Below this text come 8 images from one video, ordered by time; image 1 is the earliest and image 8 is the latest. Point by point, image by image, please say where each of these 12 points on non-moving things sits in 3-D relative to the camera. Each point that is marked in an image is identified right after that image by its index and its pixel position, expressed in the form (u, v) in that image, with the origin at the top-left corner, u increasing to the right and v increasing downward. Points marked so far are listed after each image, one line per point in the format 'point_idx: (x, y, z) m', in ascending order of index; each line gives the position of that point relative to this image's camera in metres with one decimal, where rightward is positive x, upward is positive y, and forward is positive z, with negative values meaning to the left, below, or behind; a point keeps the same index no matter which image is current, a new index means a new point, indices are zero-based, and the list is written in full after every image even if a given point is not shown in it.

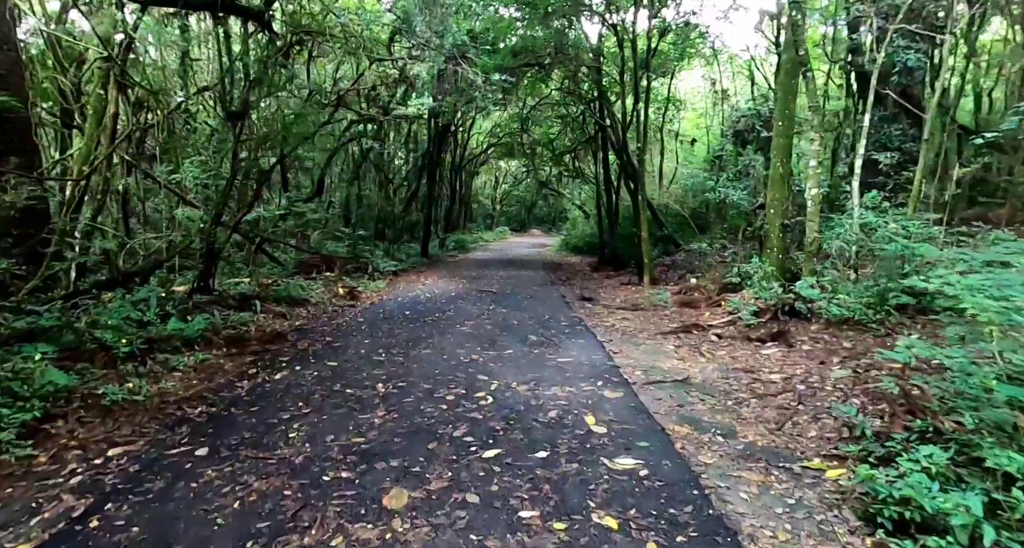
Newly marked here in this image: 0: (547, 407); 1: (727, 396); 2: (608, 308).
0: (+0.3, -1.0, +4.8) m
1: (+1.7, -0.9, +4.9) m
2: (+1.6, -0.6, +10.3) m
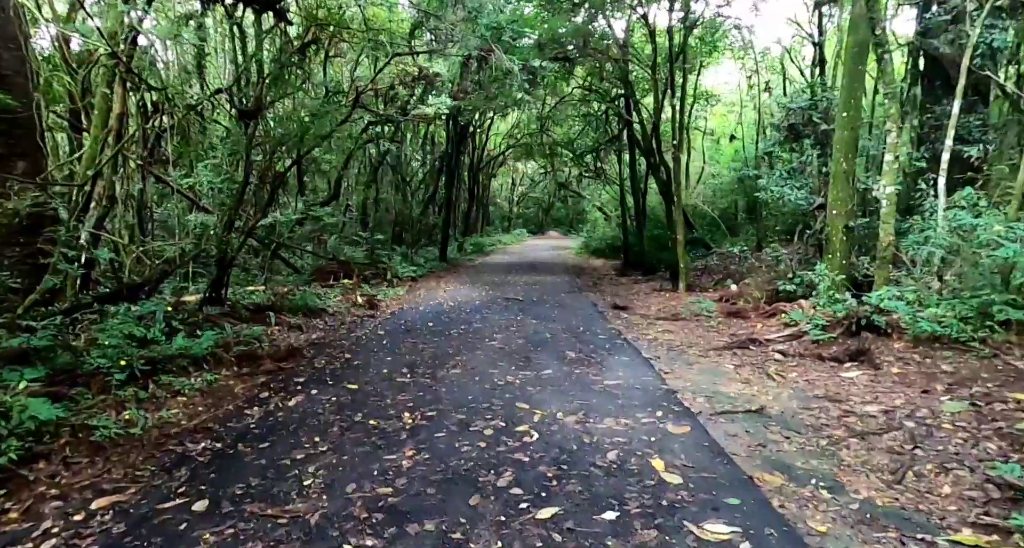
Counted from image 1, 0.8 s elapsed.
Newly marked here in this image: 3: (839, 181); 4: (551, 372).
0: (+0.6, -1.1, +4.1) m
1: (+2.0, -1.0, +4.1) m
2: (+2.0, -0.7, +9.5) m
3: (+4.0, +1.1, +7.7) m
4: (+0.4, -1.0, +6.2) m
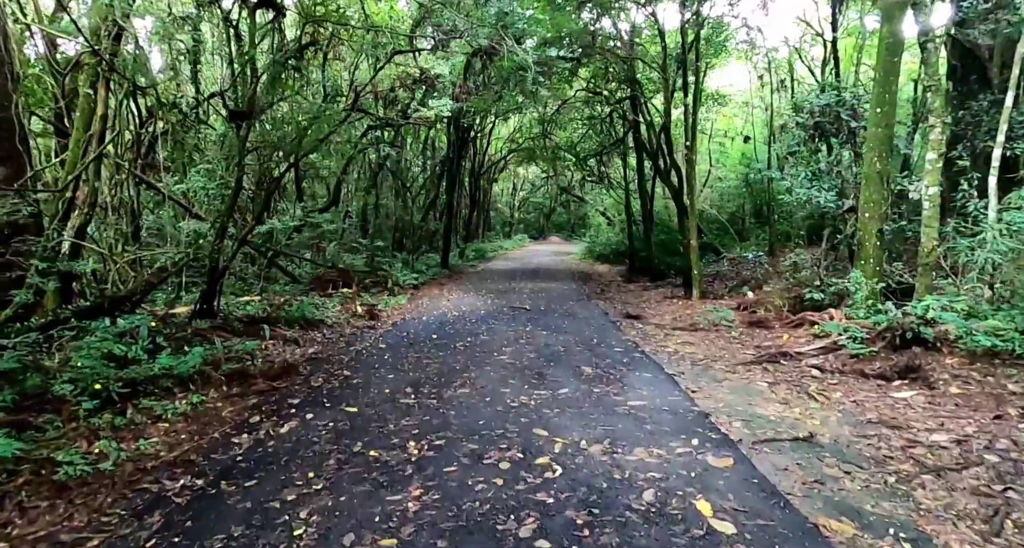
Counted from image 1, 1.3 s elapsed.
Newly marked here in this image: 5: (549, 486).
0: (+0.7, -1.2, +3.6) m
1: (+2.1, -1.1, +3.6) m
2: (+2.2, -0.8, +9.0) m
3: (+4.1, +1.1, +7.2) m
4: (+0.5, -1.1, +5.7) m
5: (+0.2, -1.2, +3.6) m
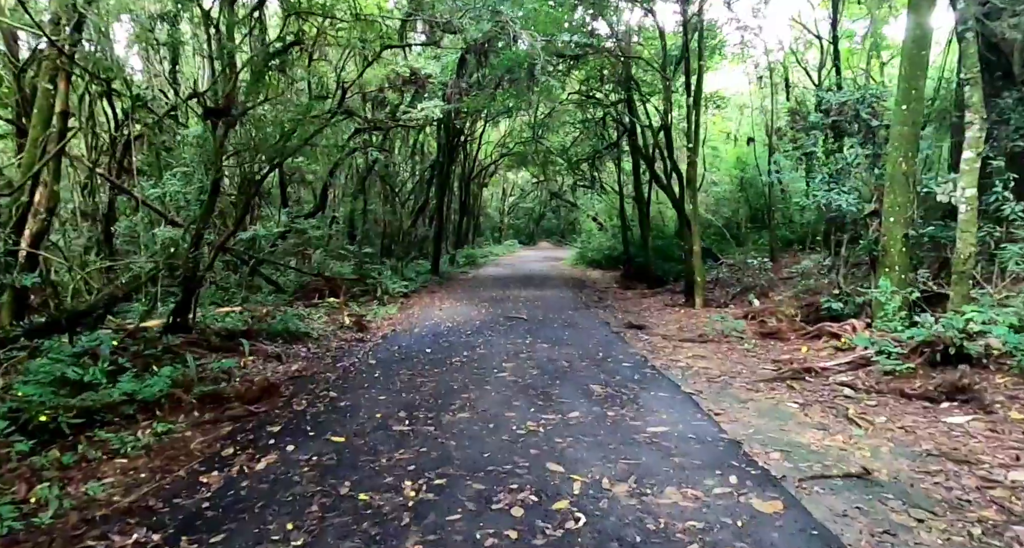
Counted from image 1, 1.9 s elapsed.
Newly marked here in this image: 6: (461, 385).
0: (+0.8, -1.3, +3.0) m
1: (+2.2, -1.2, +3.1) m
2: (+2.1, -0.9, +8.5) m
3: (+4.1, +1.0, +6.7) m
4: (+0.5, -1.1, +5.1) m
5: (+0.3, -1.3, +3.0) m
6: (-0.5, -1.1, +6.1) m
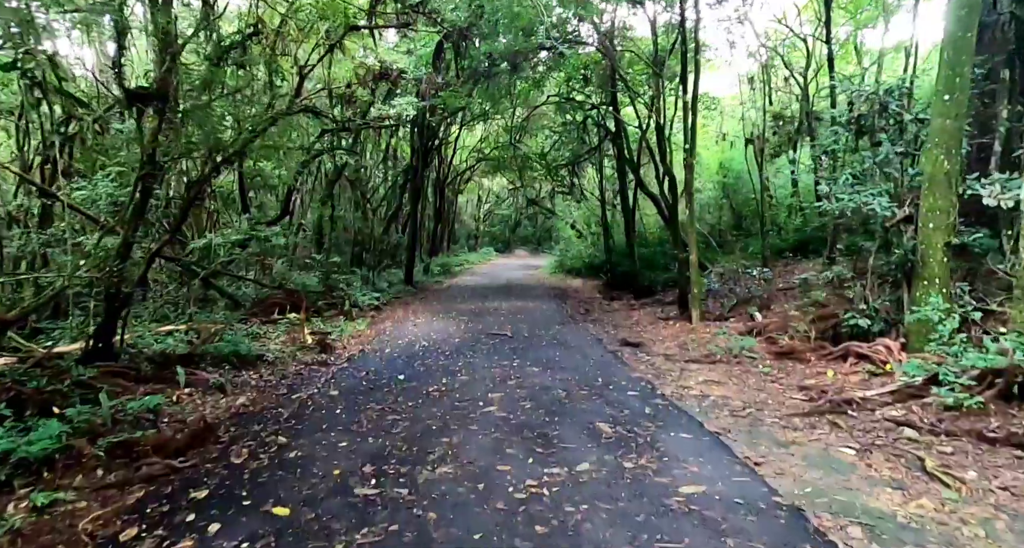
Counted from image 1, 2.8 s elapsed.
0: (+0.8, -1.4, +2.0) m
1: (+2.2, -1.3, +2.1) m
2: (+2.0, -1.1, +7.5) m
3: (+4.0, +0.8, +5.9) m
4: (+0.5, -1.3, +4.1) m
5: (+0.3, -1.4, +2.0) m
6: (-0.6, -1.2, +5.1) m
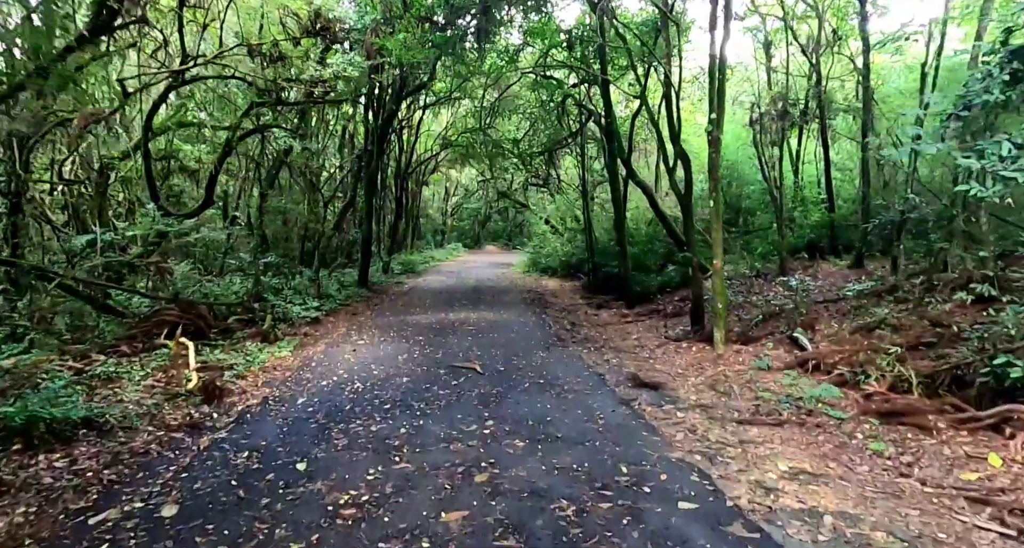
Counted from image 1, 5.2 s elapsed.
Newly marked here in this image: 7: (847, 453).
0: (+0.9, -1.6, -0.5) m
1: (+2.3, -1.5, -0.4) m
2: (+1.7, -1.2, +5.0) m
3: (+3.8, +0.7, +3.5) m
4: (+0.4, -1.5, +1.5) m
5: (+0.4, -1.6, -0.6) m
6: (-0.7, -1.4, +2.5) m
7: (+2.3, -1.2, +4.3) m
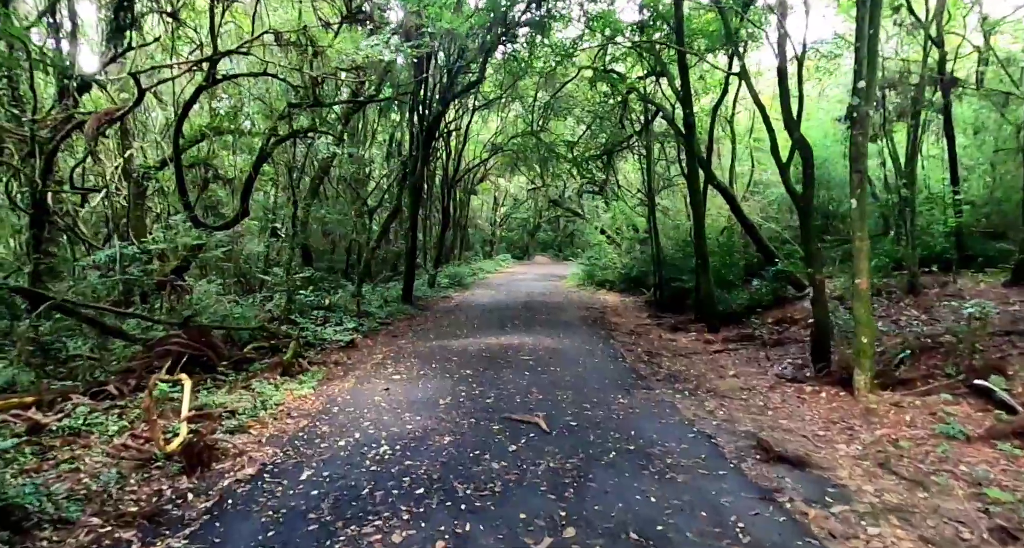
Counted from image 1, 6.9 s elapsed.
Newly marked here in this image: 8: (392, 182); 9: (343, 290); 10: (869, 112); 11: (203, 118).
0: (+0.9, -1.7, -2.4) m
1: (+2.3, -1.6, -2.3) m
2: (+2.2, -1.4, +3.1) m
3: (+4.2, +0.5, +1.4) m
4: (+0.6, -1.6, -0.3) m
5: (+0.4, -1.7, -2.4) m
6: (-0.4, -1.5, +0.7) m
7: (+2.8, -1.4, +2.4) m
8: (-3.8, +2.9, +19.6) m
9: (-4.3, -0.4, +16.3) m
10: (+3.2, +1.5, +5.6) m
11: (-7.1, +3.6, +14.4) m
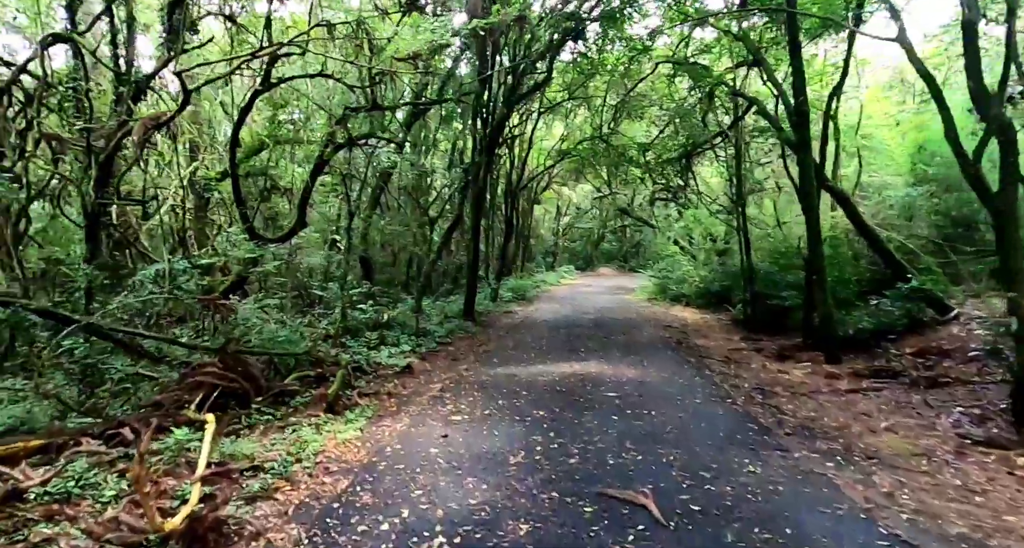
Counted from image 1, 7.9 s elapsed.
0: (+0.8, -1.7, -3.9) m
1: (+2.2, -1.6, -4.0) m
2: (+2.6, -1.6, +1.4) m
3: (+4.4, +0.4, -0.4) m
4: (+0.7, -1.7, -1.9) m
5: (+0.3, -1.7, -3.9) m
6: (-0.2, -1.7, -0.7) m
7: (+3.1, -1.6, +0.6) m
8: (-1.7, +2.5, +18.4) m
9: (-2.6, -0.8, +15.1) m
10: (+3.8, +1.3, +3.8) m
11: (-5.6, +3.2, +13.6) m
